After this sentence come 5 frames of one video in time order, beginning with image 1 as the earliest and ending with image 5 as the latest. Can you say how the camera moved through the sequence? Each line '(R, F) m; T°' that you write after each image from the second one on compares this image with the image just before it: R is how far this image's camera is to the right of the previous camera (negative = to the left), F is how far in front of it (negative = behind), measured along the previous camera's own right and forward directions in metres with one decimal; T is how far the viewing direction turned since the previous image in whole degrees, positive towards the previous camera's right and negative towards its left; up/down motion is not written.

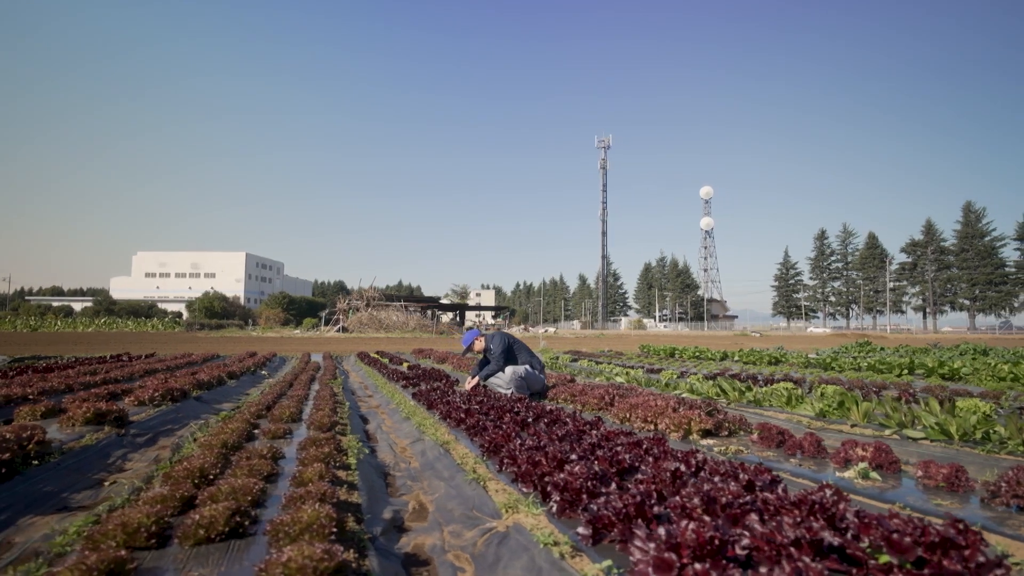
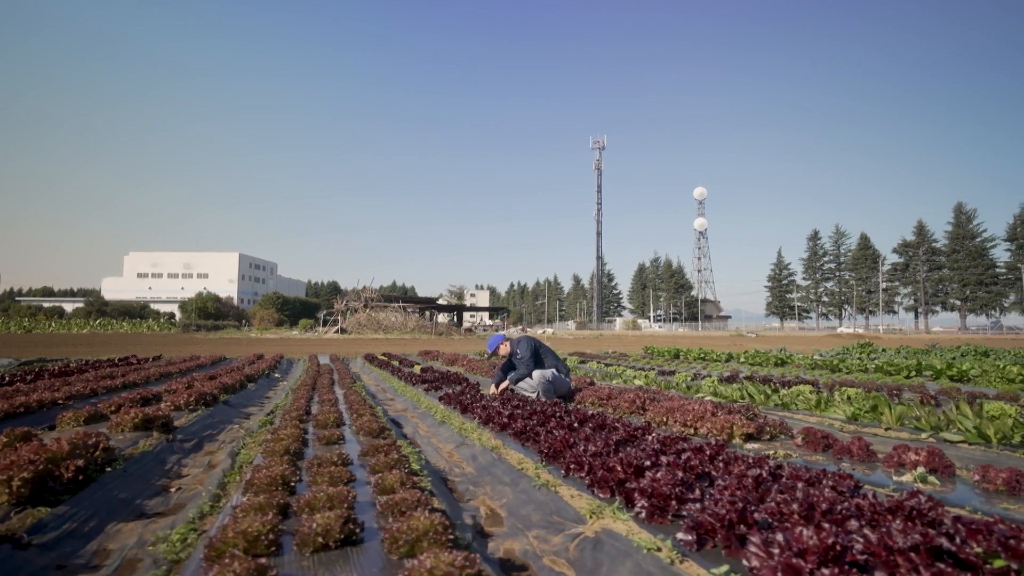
(-0.6, -0.1) m; +1°
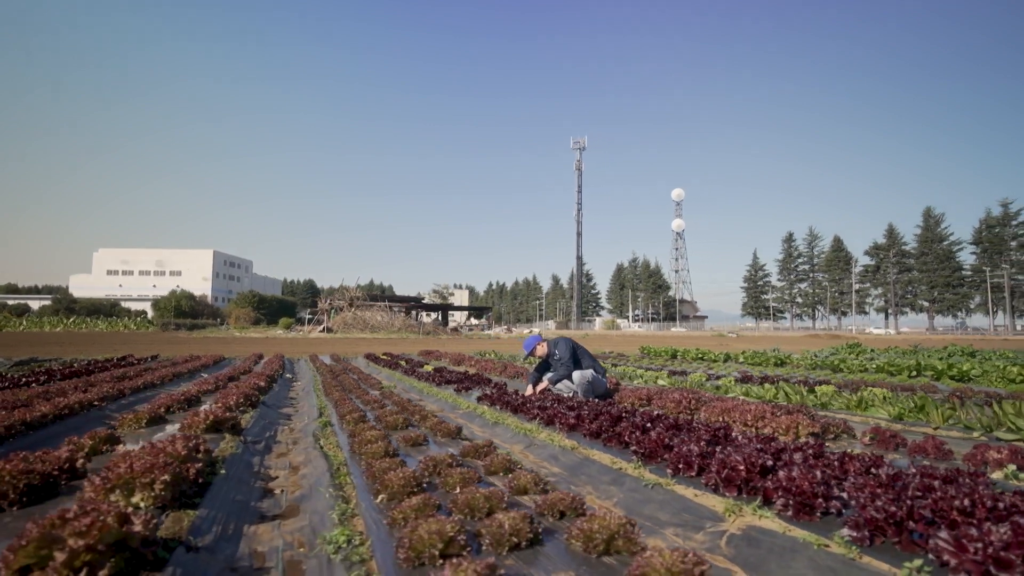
(-1.2, -0.1) m; +2°
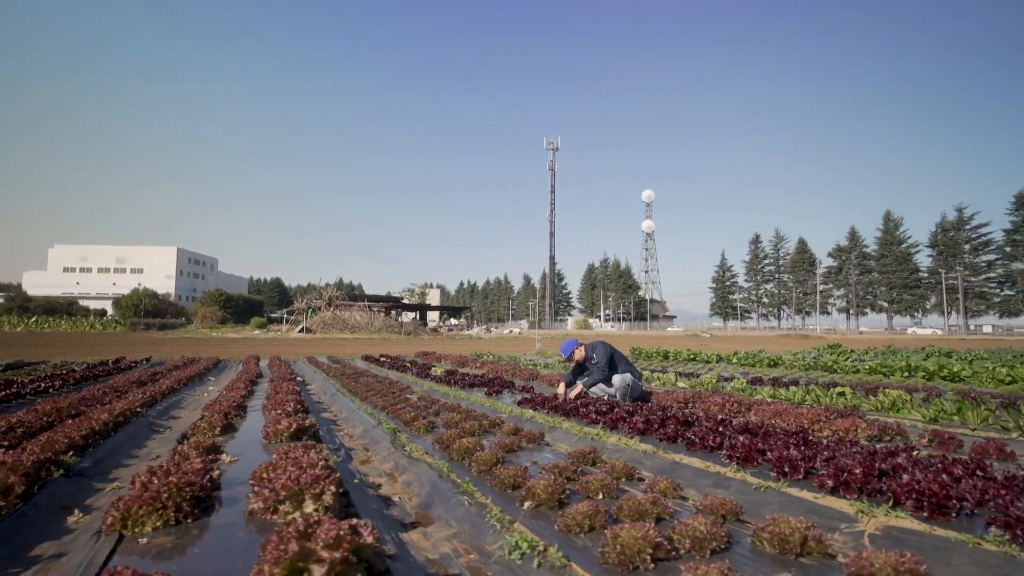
(-1.4, -0.2) m; +3°
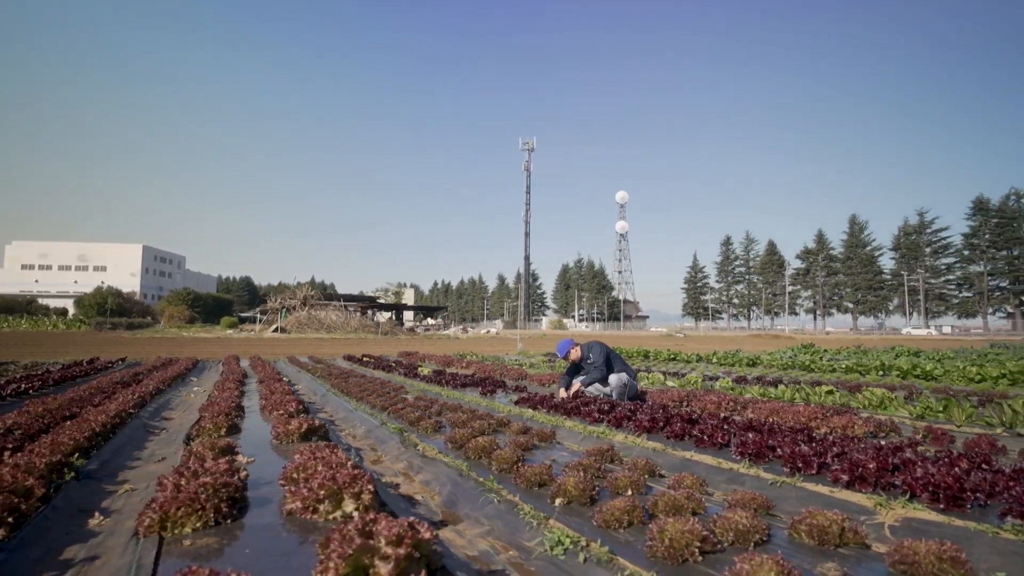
(-0.5, -0.1) m; +3°
